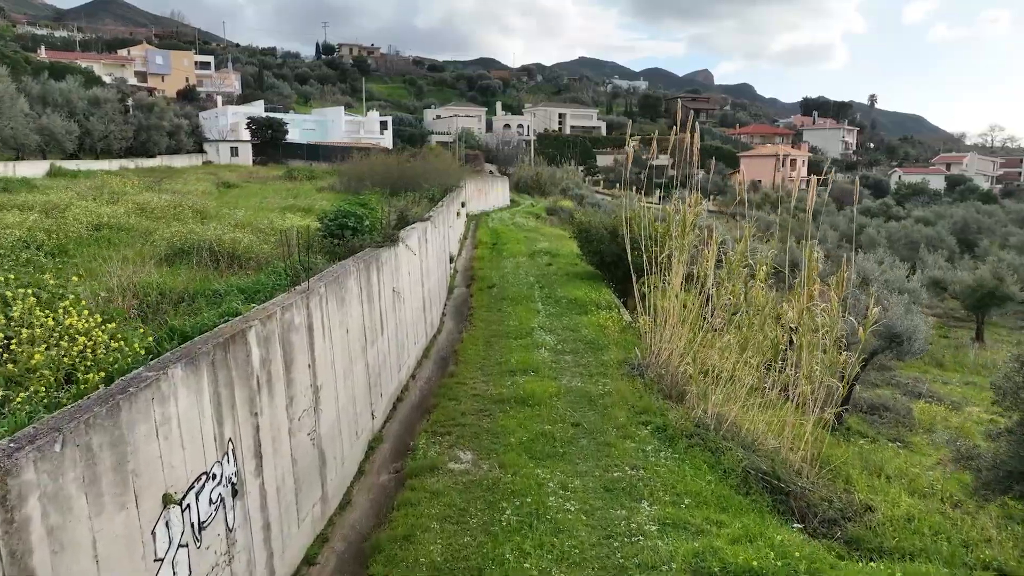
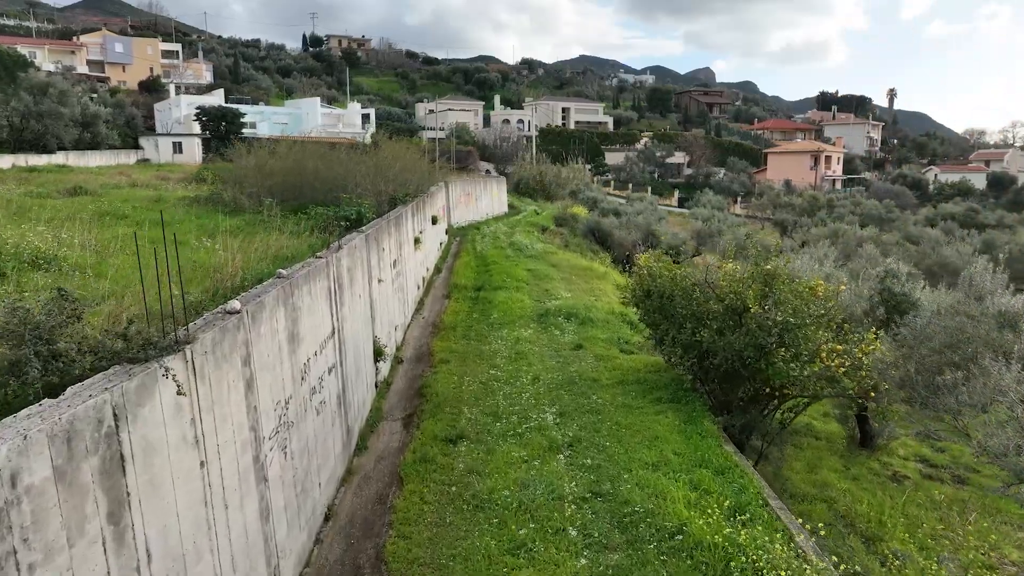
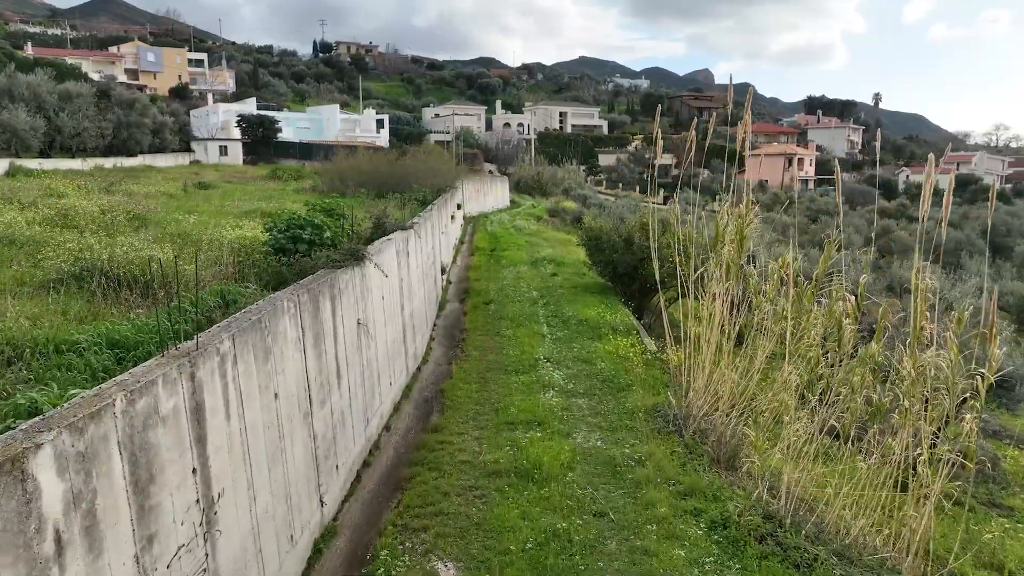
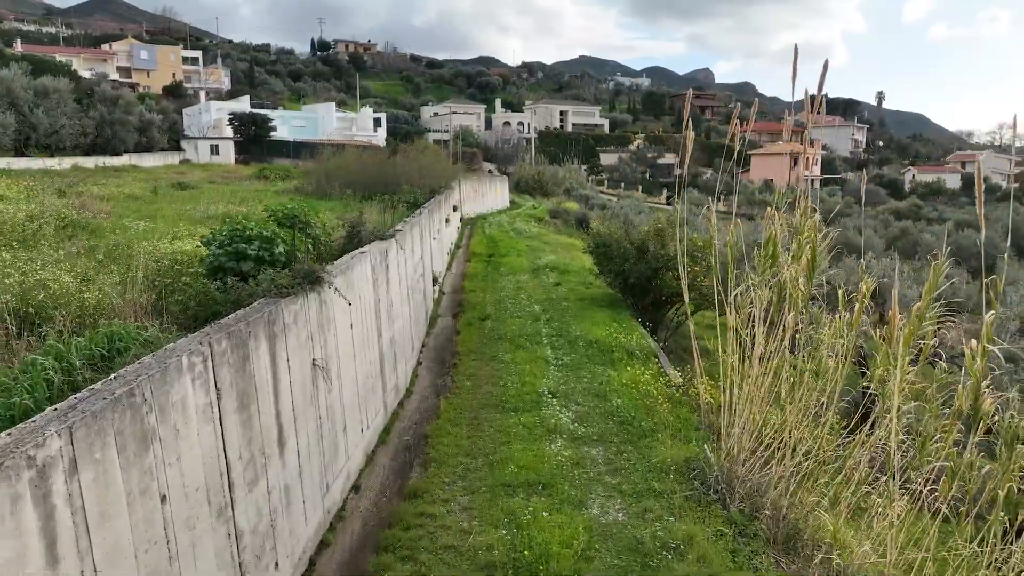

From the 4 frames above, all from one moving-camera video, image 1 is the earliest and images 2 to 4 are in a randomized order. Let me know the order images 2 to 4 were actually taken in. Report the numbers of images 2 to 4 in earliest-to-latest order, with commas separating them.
3, 4, 2
